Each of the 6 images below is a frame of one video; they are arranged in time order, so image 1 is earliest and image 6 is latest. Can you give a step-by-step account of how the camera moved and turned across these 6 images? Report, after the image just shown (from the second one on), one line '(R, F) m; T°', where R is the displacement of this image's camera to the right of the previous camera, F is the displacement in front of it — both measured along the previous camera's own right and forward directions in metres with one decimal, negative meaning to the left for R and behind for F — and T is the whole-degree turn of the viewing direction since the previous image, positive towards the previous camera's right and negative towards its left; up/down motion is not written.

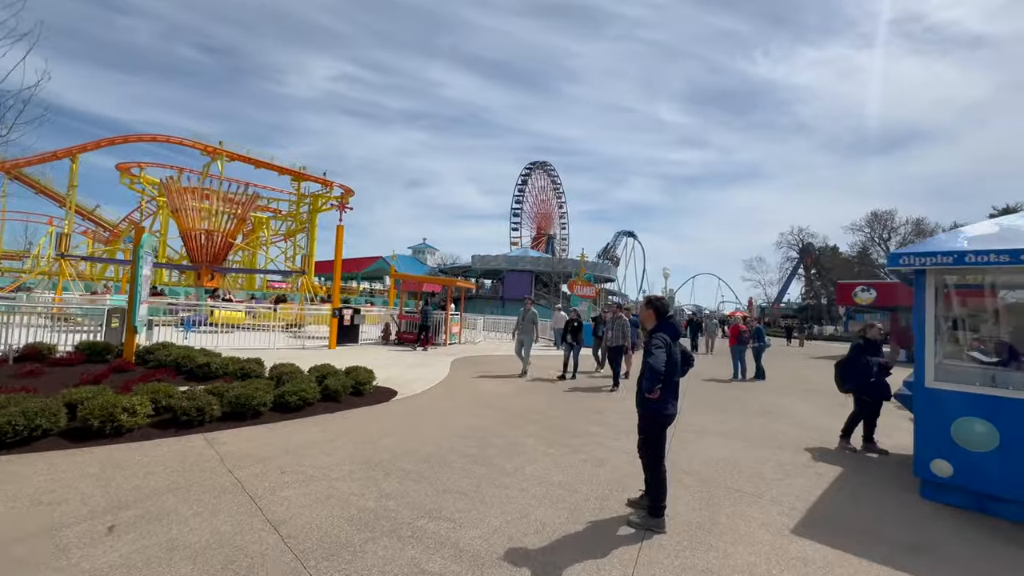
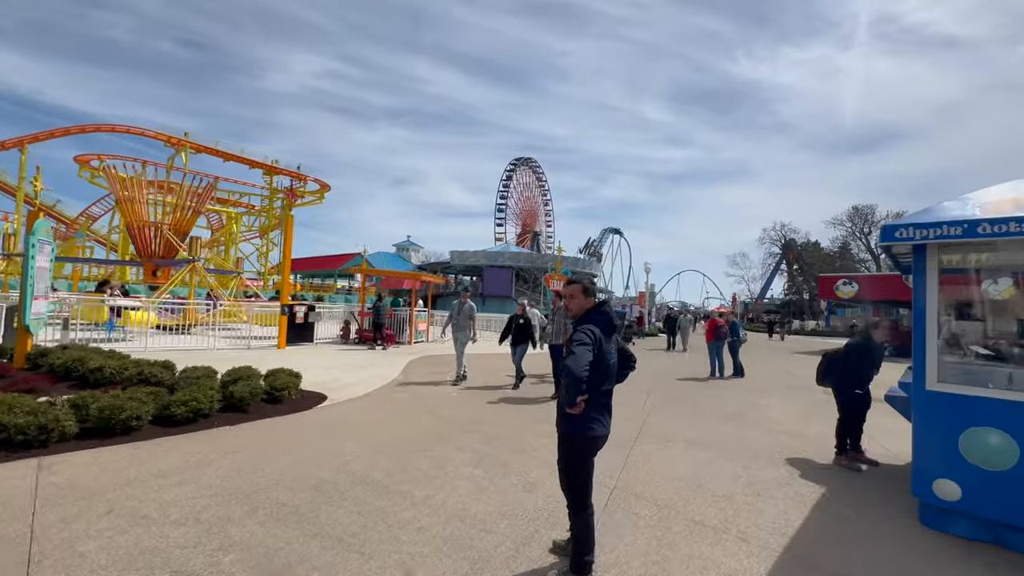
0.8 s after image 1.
(+0.8, +1.1) m; +2°
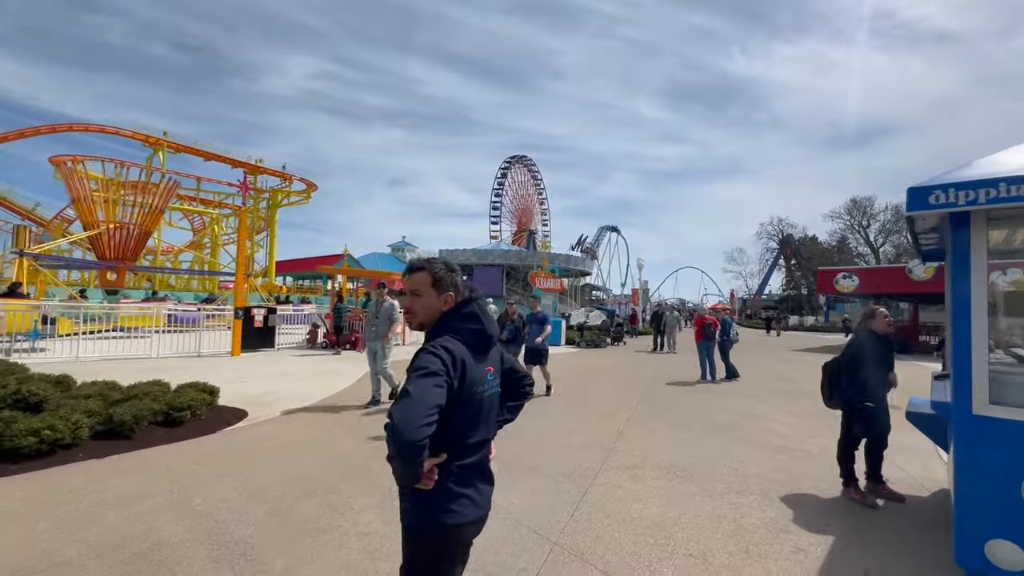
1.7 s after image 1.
(+0.8, +1.2) m; 0°
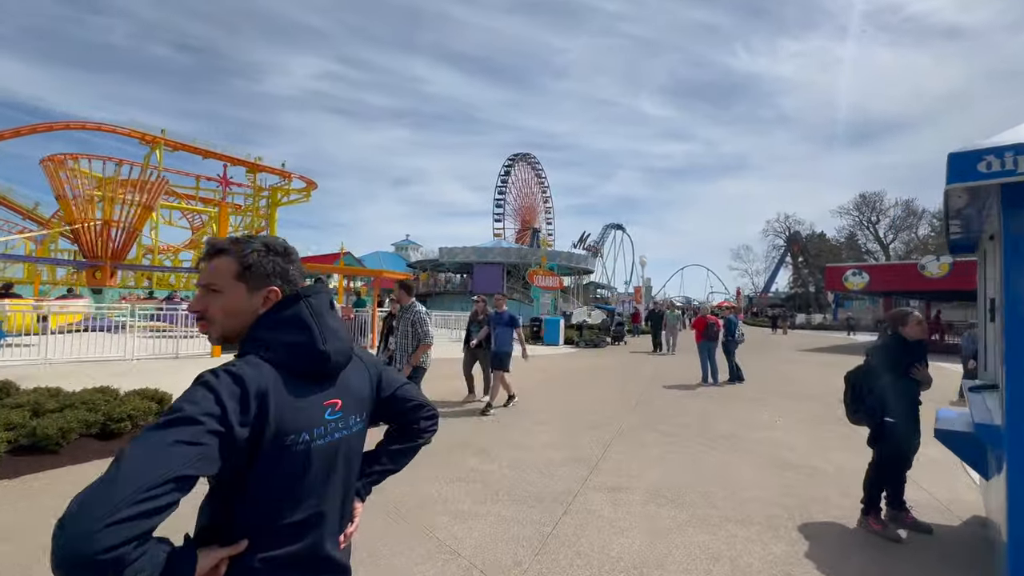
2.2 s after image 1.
(+0.4, +0.6) m; -1°
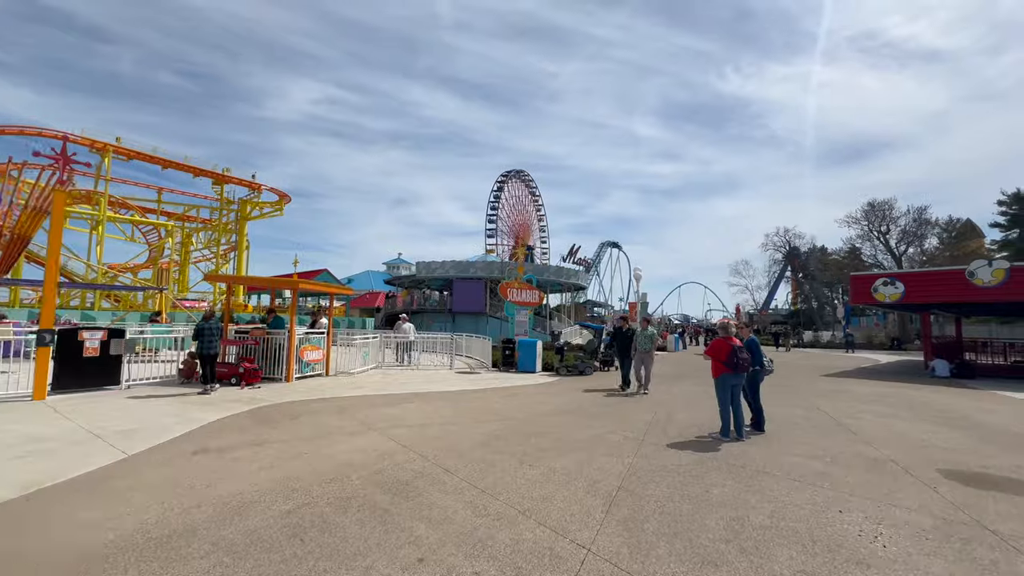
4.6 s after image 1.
(+1.2, +3.6) m; 0°
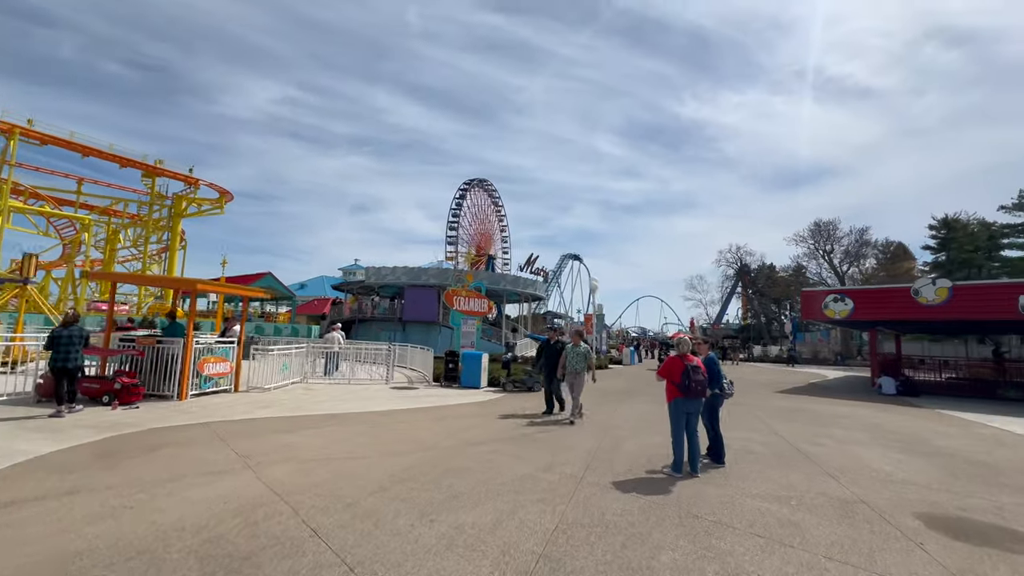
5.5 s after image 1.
(+0.6, +1.3) m; +5°
